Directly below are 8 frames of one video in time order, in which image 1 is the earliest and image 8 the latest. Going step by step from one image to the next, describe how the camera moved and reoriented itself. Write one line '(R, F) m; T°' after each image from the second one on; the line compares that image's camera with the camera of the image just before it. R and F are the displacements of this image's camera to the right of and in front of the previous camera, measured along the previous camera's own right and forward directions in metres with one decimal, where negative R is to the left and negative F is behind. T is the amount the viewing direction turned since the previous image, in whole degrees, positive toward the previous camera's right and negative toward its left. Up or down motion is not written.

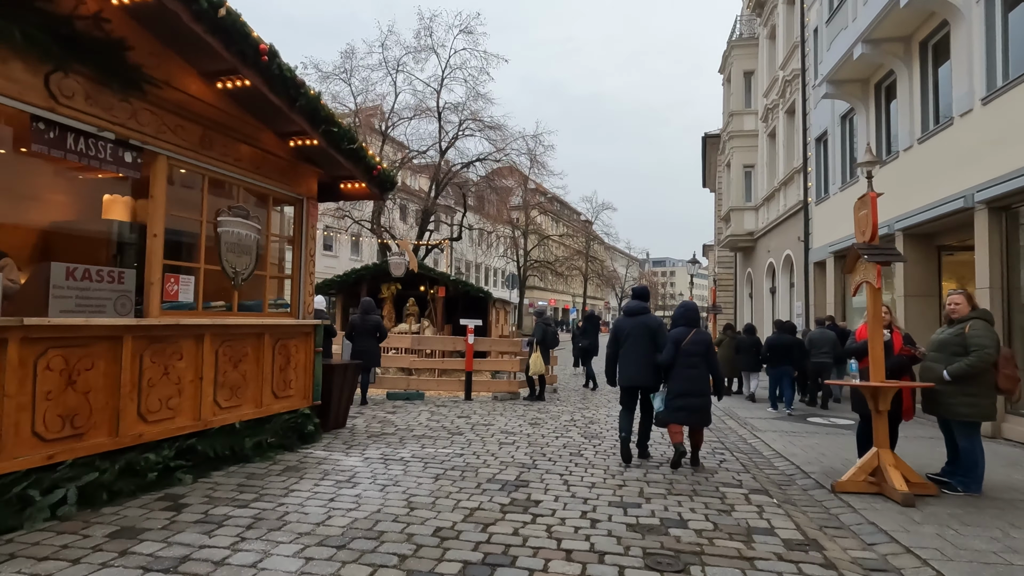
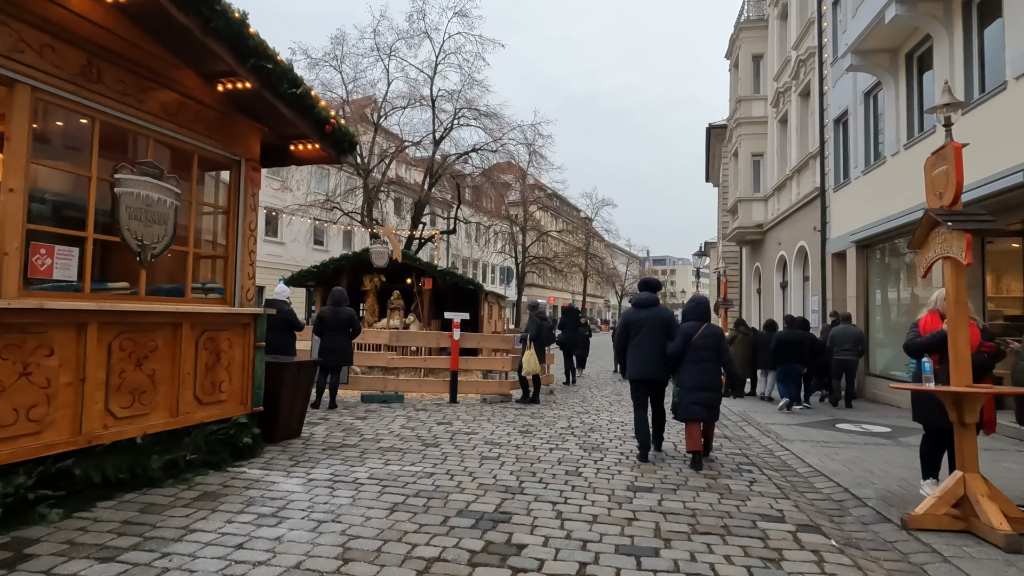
(+0.2, +1.2) m; 0°
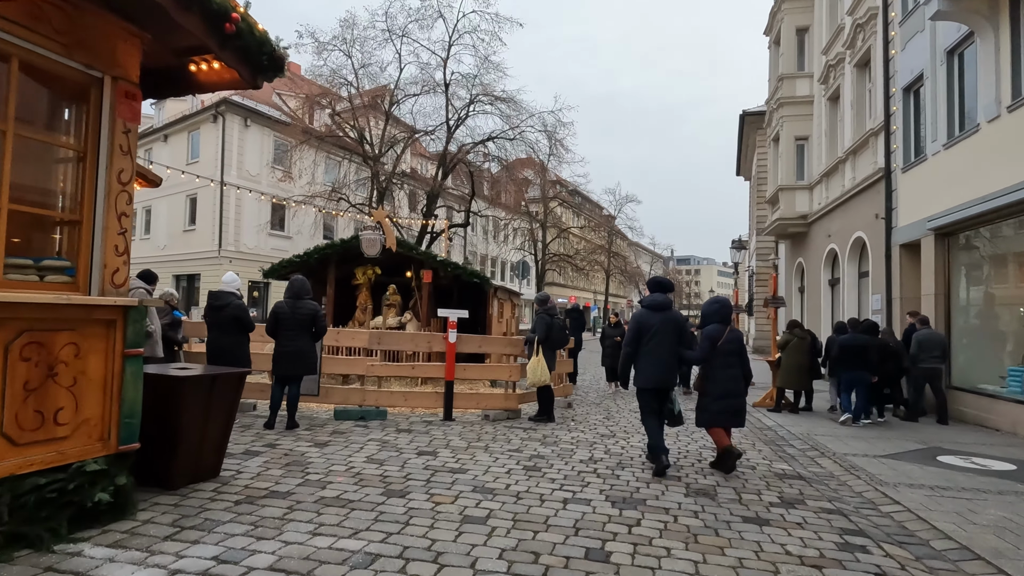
(+0.2, +1.9) m; -2°
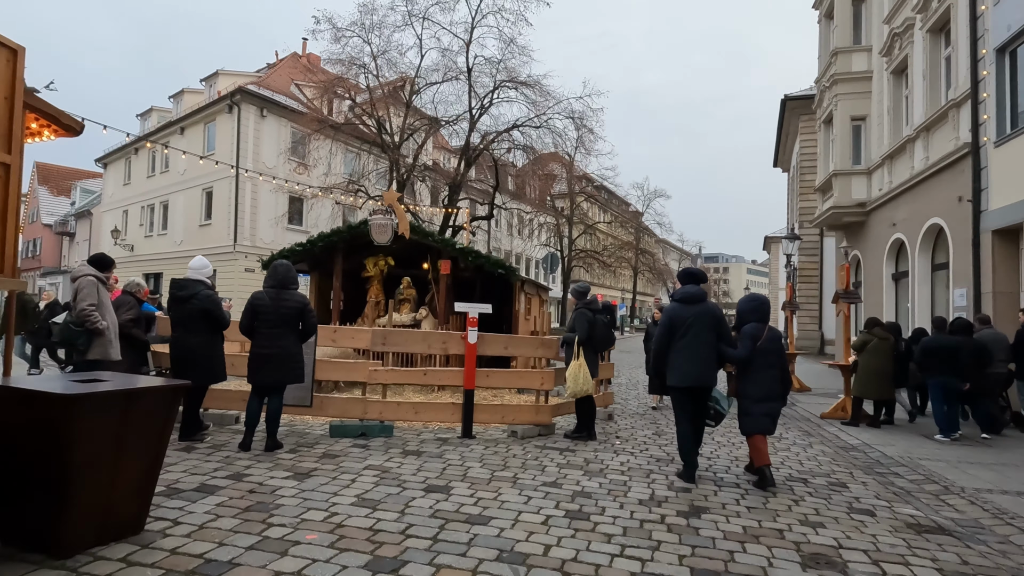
(-0.1, +1.5) m; -2°
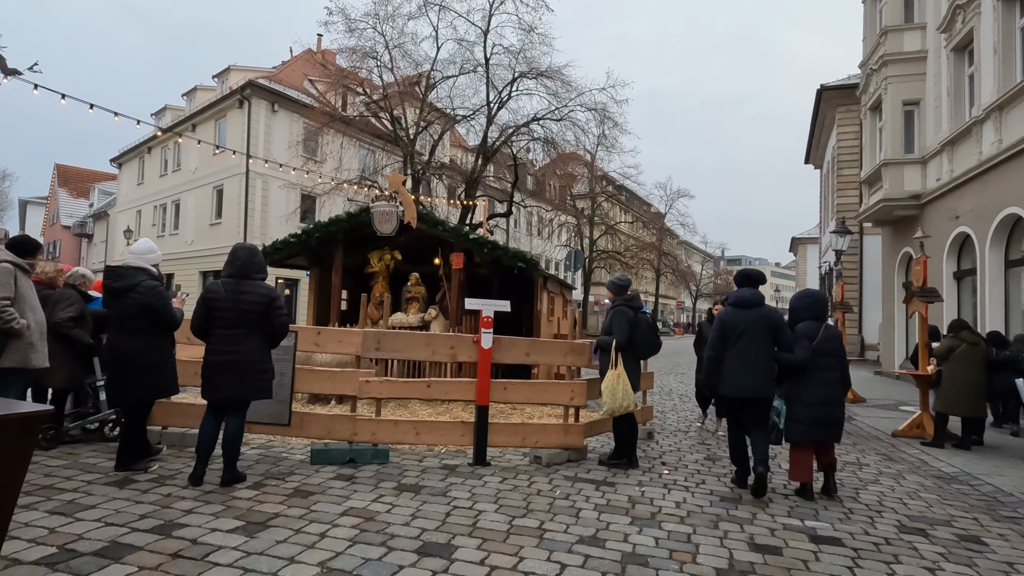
(0.0, +1.3) m; -2°
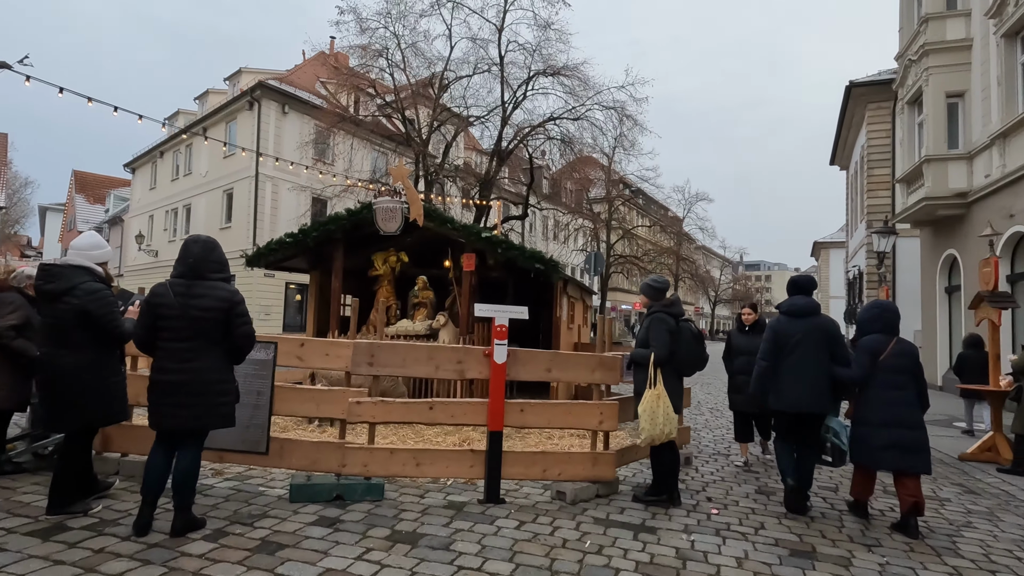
(0.0, +0.9) m; -1°
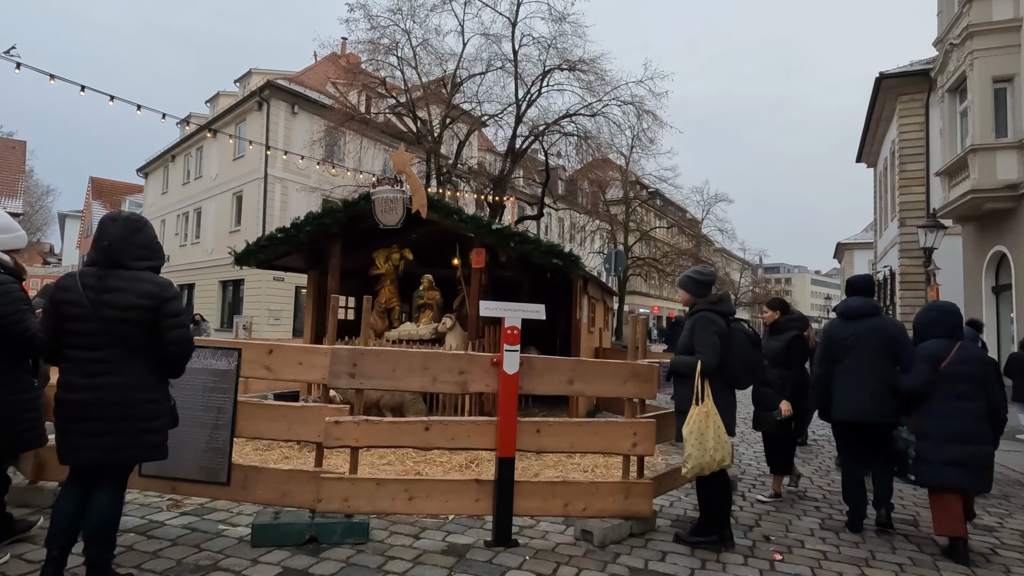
(0.0, +0.9) m; -2°
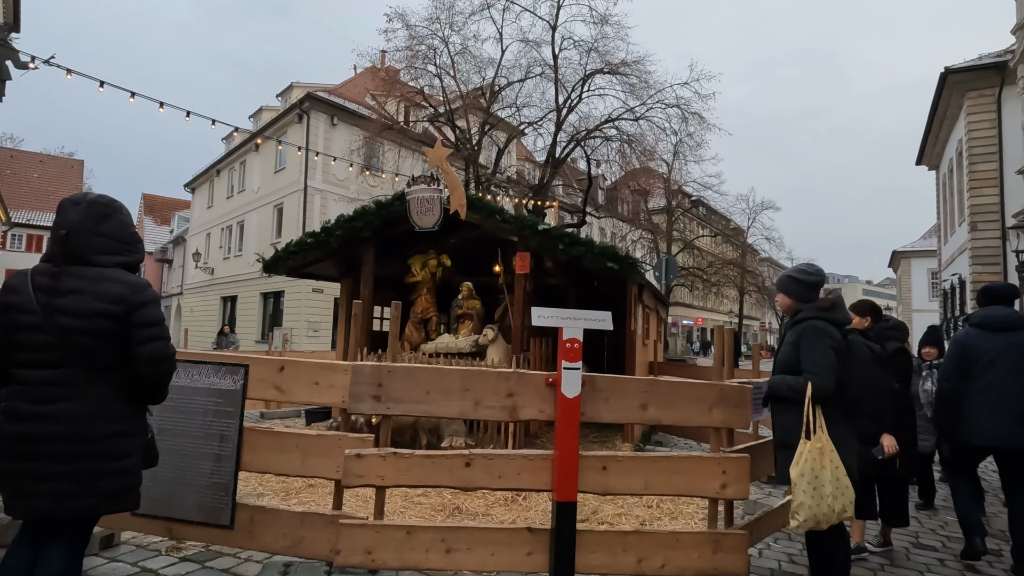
(-0.1, +0.7) m; -4°
